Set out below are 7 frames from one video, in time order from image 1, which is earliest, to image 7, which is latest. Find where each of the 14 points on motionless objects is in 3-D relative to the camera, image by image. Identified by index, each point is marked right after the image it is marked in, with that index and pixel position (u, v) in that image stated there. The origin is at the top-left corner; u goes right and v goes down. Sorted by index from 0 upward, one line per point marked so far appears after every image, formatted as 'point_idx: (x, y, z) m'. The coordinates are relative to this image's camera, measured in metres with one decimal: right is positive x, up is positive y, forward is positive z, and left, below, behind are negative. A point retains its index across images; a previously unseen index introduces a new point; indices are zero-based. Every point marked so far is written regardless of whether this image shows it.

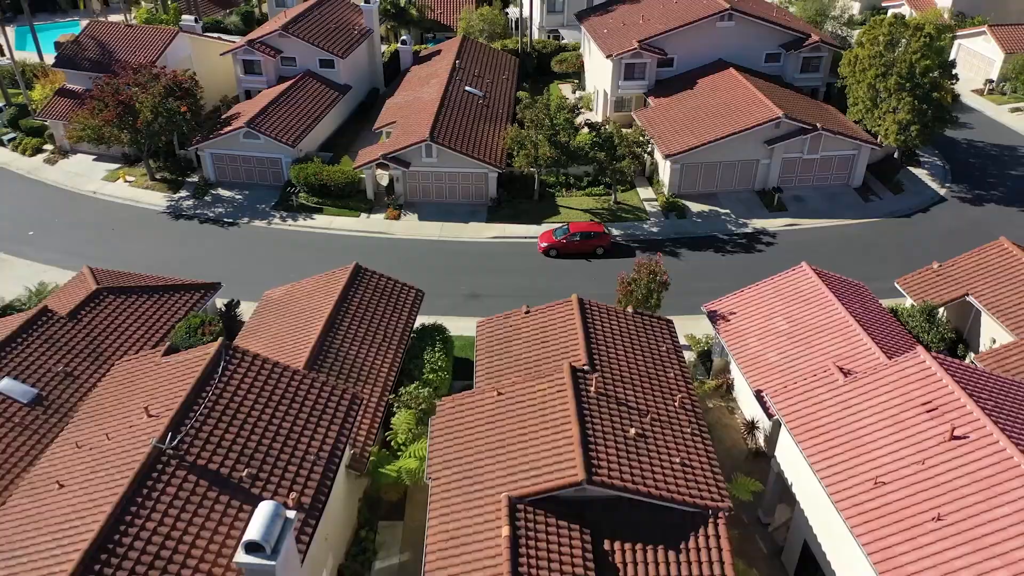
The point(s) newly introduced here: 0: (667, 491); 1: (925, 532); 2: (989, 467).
0: (+3.2, -4.1, +16.8) m
1: (+7.7, -4.5, +15.4) m
2: (+9.3, -3.5, +15.9) m
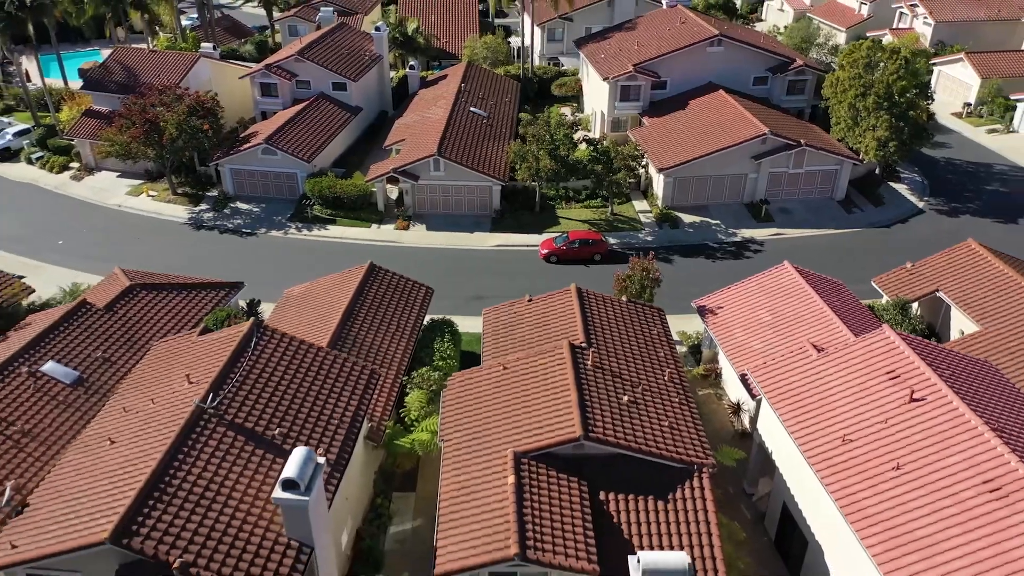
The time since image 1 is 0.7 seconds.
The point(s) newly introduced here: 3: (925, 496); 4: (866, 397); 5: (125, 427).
0: (+3.3, -3.6, +18.6) m
1: (+7.8, -4.0, +17.2) m
2: (+9.4, -2.9, +17.8) m
3: (+8.3, -4.2, +16.5) m
4: (+8.3, -2.6, +19.1) m
5: (-8.8, -3.2, +18.7) m
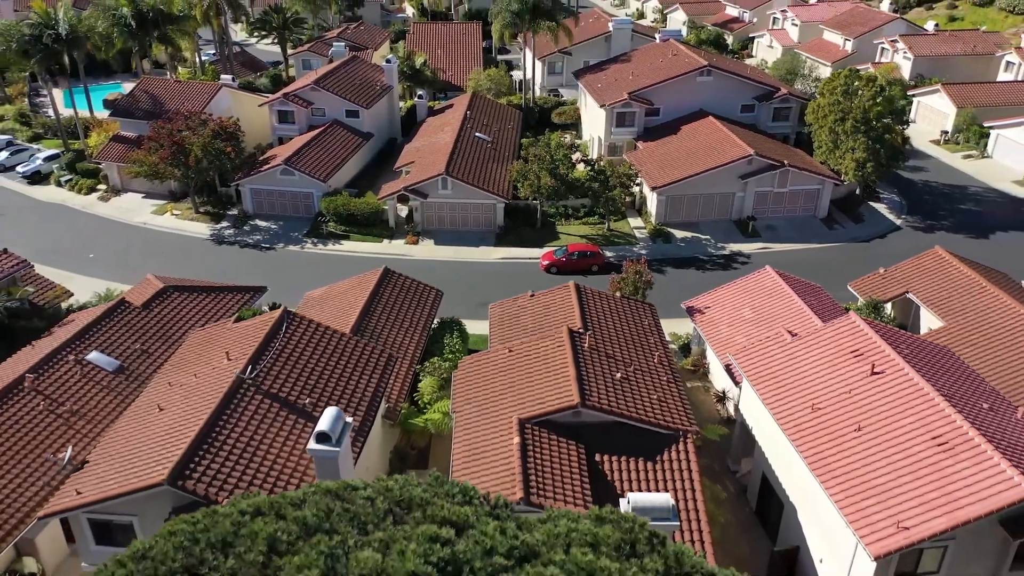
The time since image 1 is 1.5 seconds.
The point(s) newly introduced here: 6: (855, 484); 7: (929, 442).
0: (+3.4, -3.3, +20.8) m
1: (+7.9, -3.6, +19.4) m
2: (+9.5, -2.5, +20.0) m
3: (+8.4, -3.7, +18.7) m
4: (+8.4, -2.2, +21.4) m
5: (-8.6, -2.8, +21.0) m
6: (+7.6, -4.4, +18.2) m
7: (+9.4, -3.5, +18.5) m
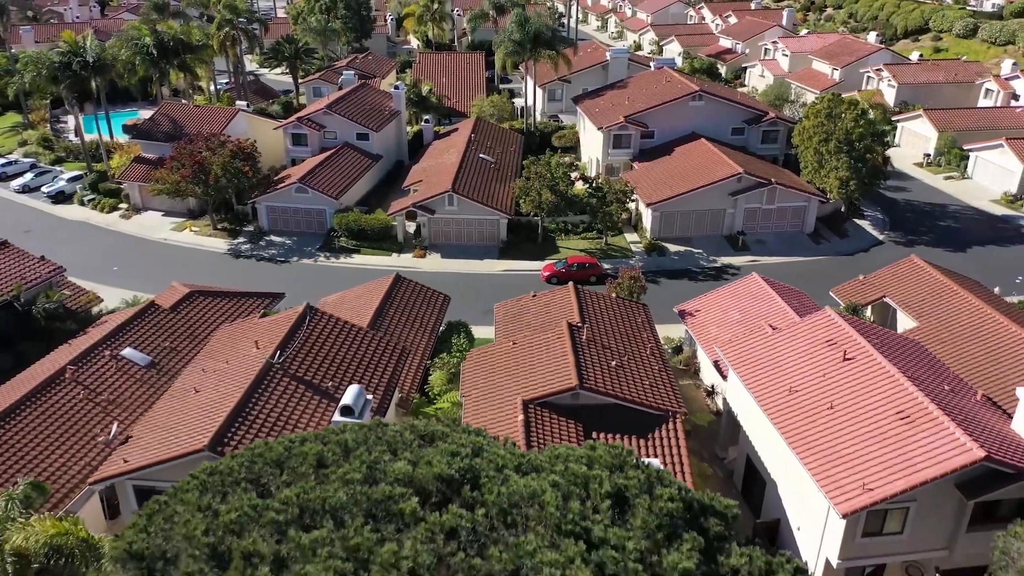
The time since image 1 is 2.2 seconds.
0: (+3.5, -3.1, +22.8) m
1: (+8.1, -3.3, +21.4) m
2: (+9.6, -2.3, +22.1) m
3: (+8.6, -3.5, +20.7) m
4: (+8.5, -2.1, +23.4) m
5: (-8.5, -2.6, +23.0) m
6: (+7.7, -4.1, +20.1) m
7: (+9.5, -3.2, +20.5) m
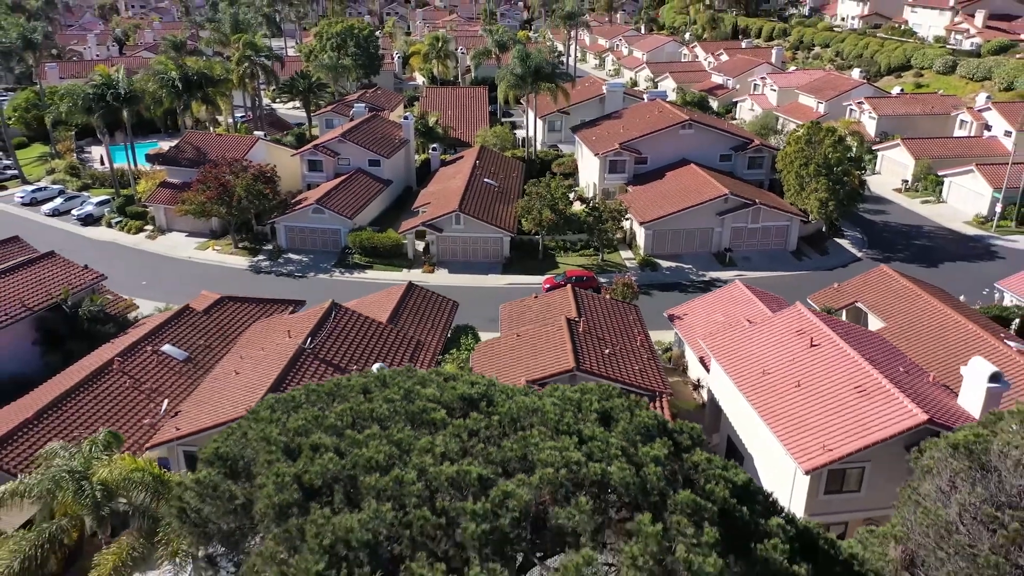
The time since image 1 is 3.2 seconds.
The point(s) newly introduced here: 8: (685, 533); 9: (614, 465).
0: (+3.7, -2.9, +25.7) m
1: (+8.2, -3.1, +24.2) m
2: (+9.8, -2.1, +24.9) m
3: (+8.7, -3.2, +23.5) m
4: (+8.7, -1.9, +26.3) m
5: (-8.4, -2.5, +25.8) m
6: (+7.8, -3.8, +22.9) m
7: (+9.7, -2.9, +23.3) m
8: (+2.4, -3.4, +11.5) m
9: (+1.5, -2.7, +12.4) m
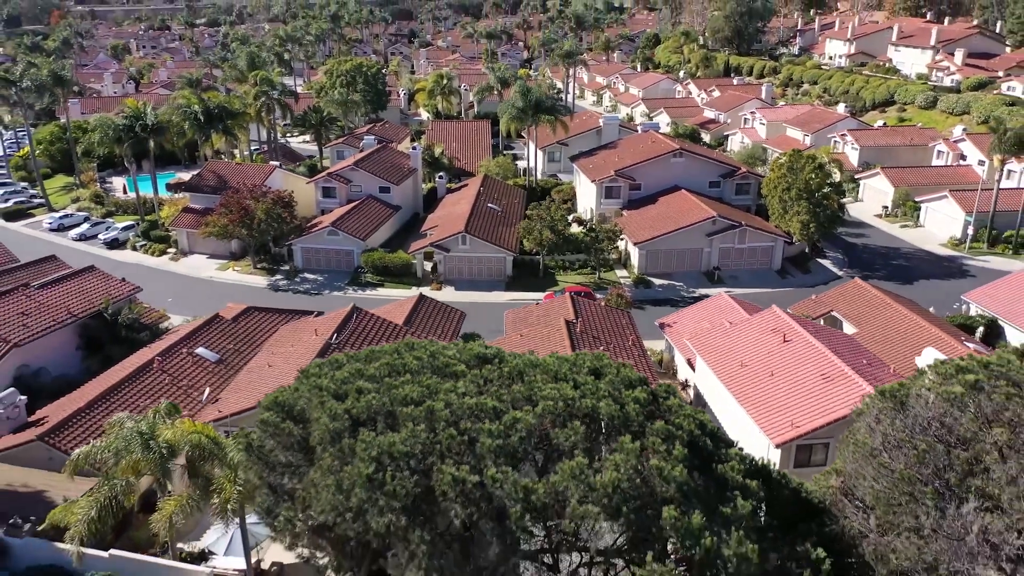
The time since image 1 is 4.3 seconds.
0: (+3.8, -3.0, +28.6) m
1: (+8.3, -3.1, +27.1) m
2: (+9.9, -2.2, +27.9) m
3: (+8.8, -3.1, +26.4) m
4: (+8.8, -2.0, +29.2) m
5: (-8.2, -2.6, +28.8) m
6: (+8.0, -3.7, +25.8) m
7: (+9.8, -2.9, +26.2) m
8: (+2.6, -2.9, +14.5) m
9: (+1.7, -2.1, +15.3) m
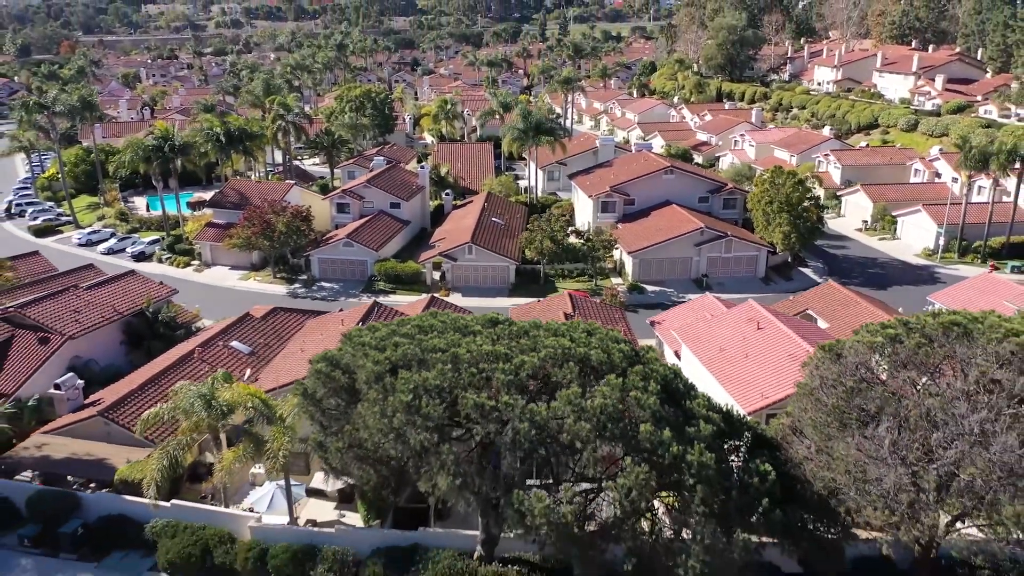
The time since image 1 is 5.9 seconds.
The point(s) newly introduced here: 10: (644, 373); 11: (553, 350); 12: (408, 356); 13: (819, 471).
0: (+4.0, -2.8, +32.2) m
1: (+8.5, -2.8, +30.7) m
2: (+10.1, -1.9, +31.5) m
3: (+9.0, -2.8, +30.0) m
4: (+9.0, -1.8, +32.9) m
5: (-8.1, -2.3, +32.4) m
6: (+8.2, -3.4, +29.4) m
7: (+10.0, -2.5, +29.8) m
8: (+2.8, -2.2, +18.1) m
9: (+1.9, -1.5, +19.0) m
10: (+3.0, -1.9, +18.6) m
11: (+0.9, -1.4, +18.7) m
12: (-2.4, -1.6, +18.8) m
13: (+6.9, -4.1, +18.4) m
